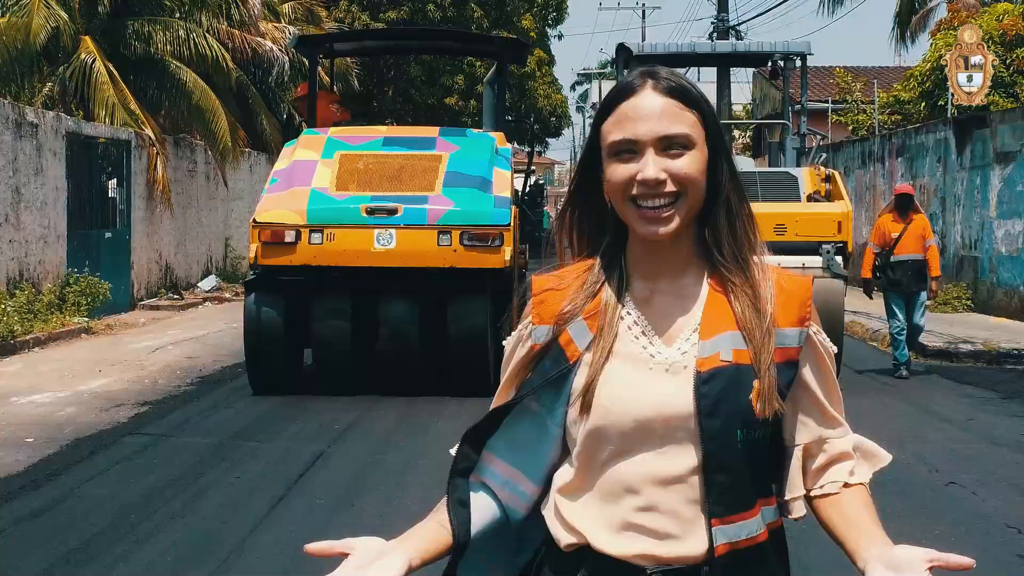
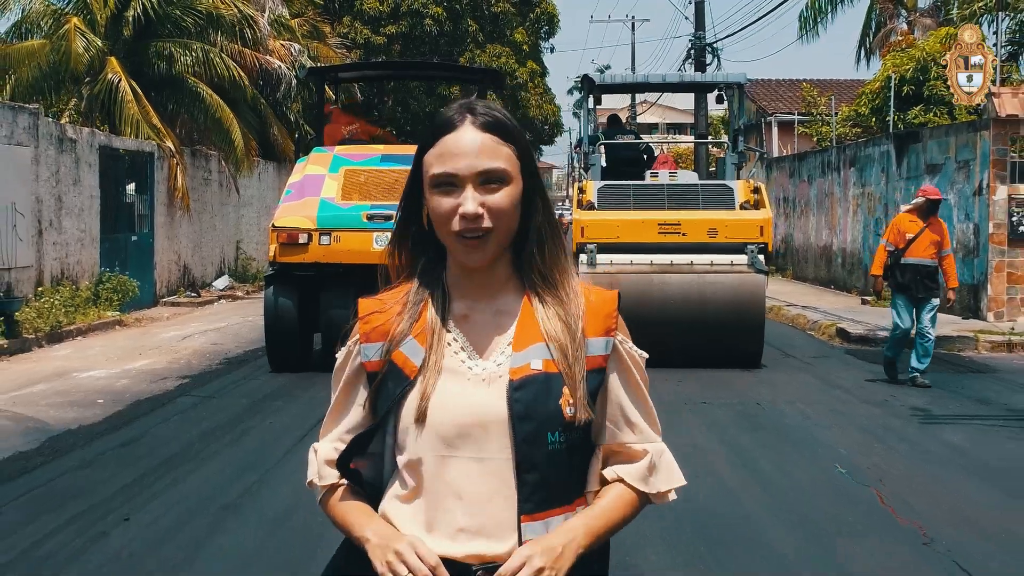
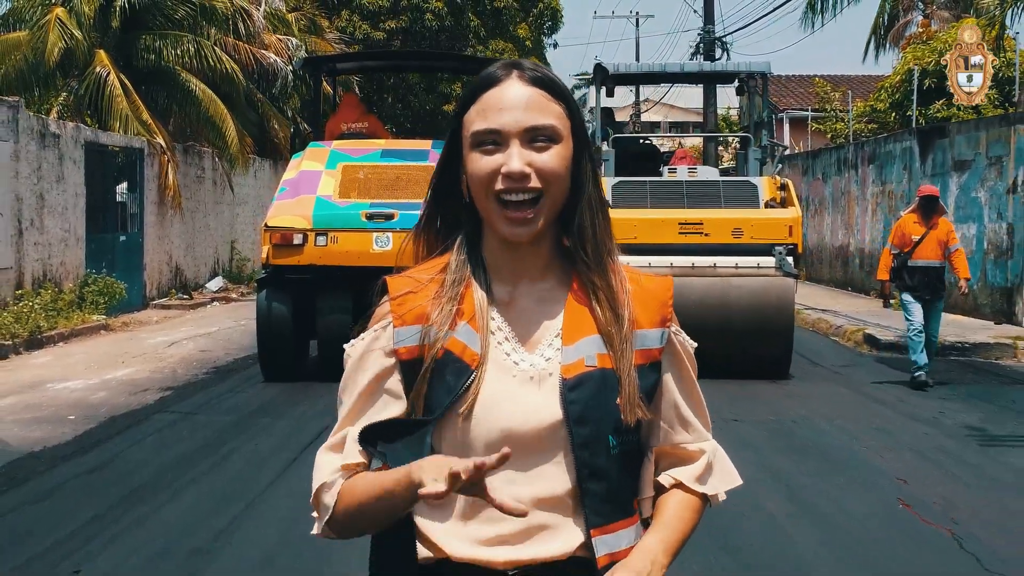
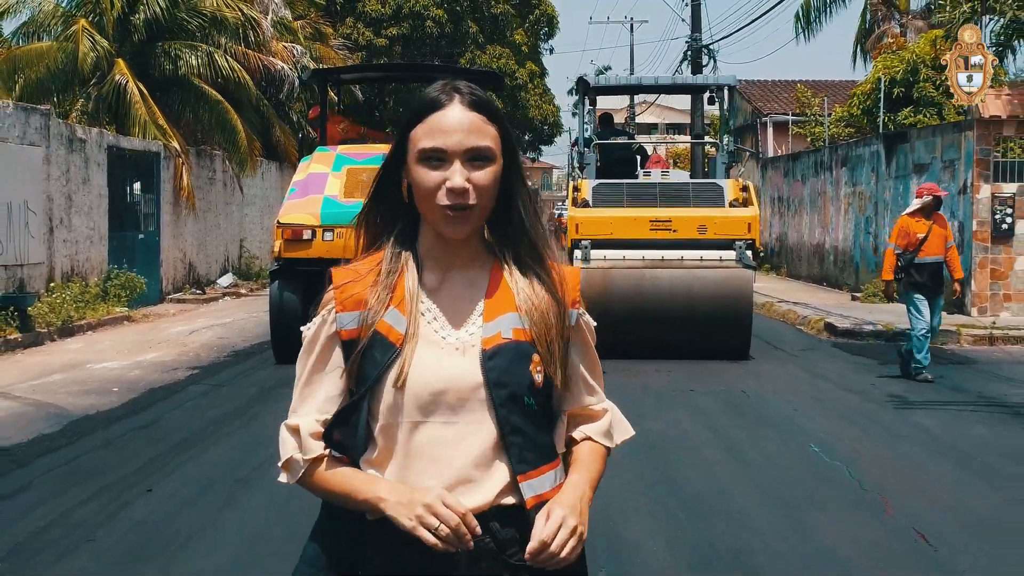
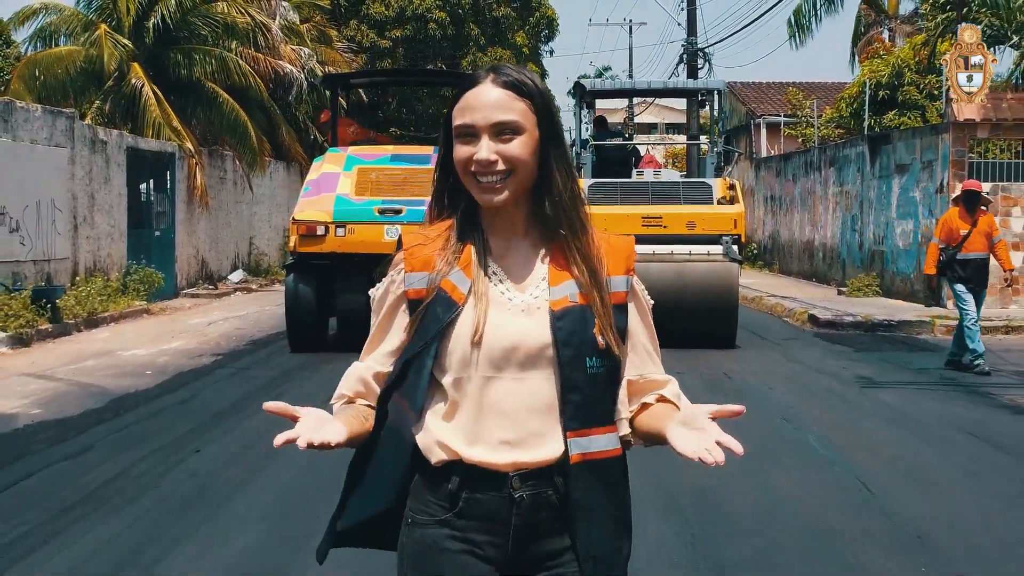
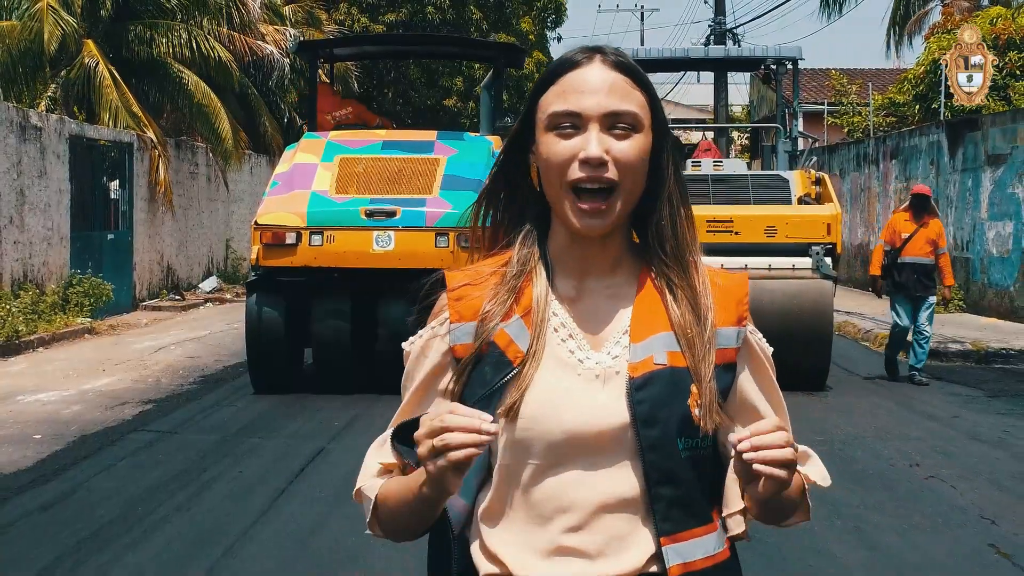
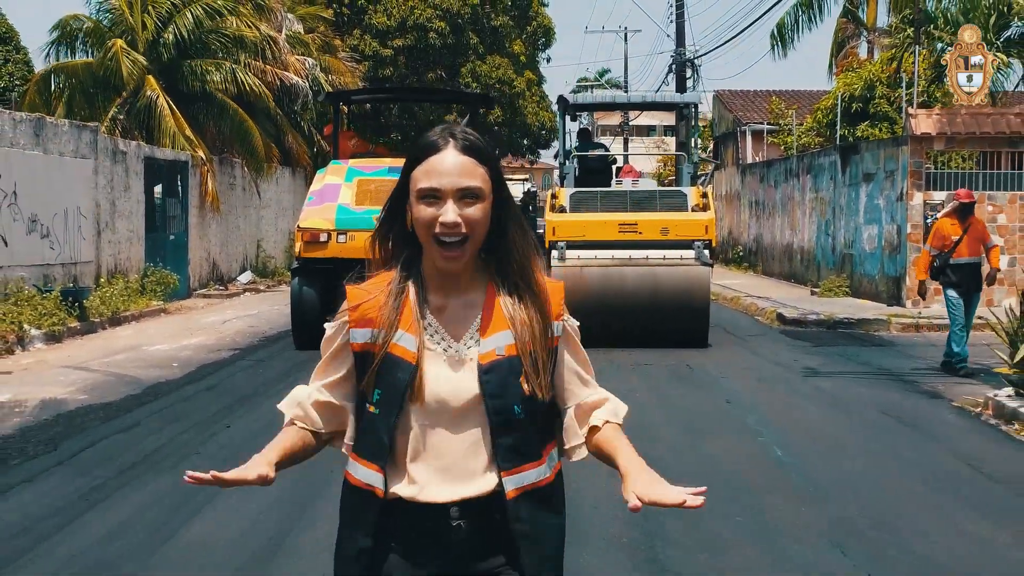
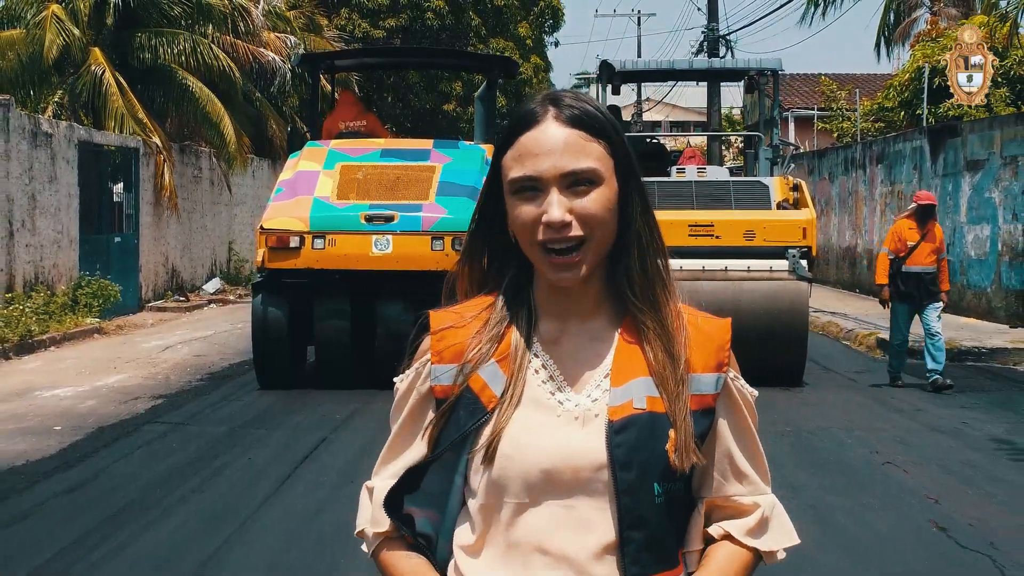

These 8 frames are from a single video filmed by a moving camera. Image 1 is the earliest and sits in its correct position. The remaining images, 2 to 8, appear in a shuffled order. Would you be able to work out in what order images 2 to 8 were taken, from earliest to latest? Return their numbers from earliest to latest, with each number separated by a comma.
6, 8, 3, 2, 4, 5, 7
